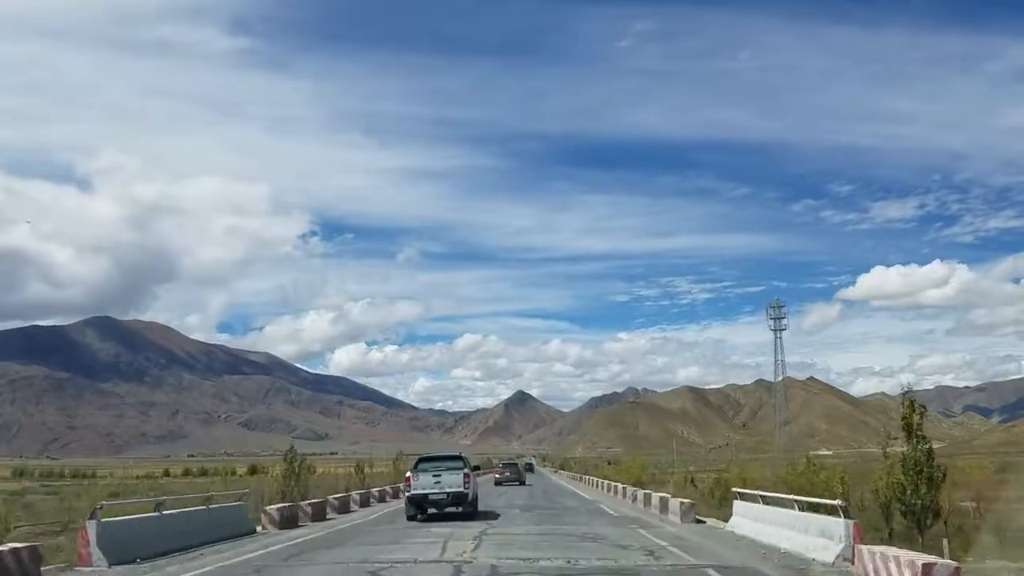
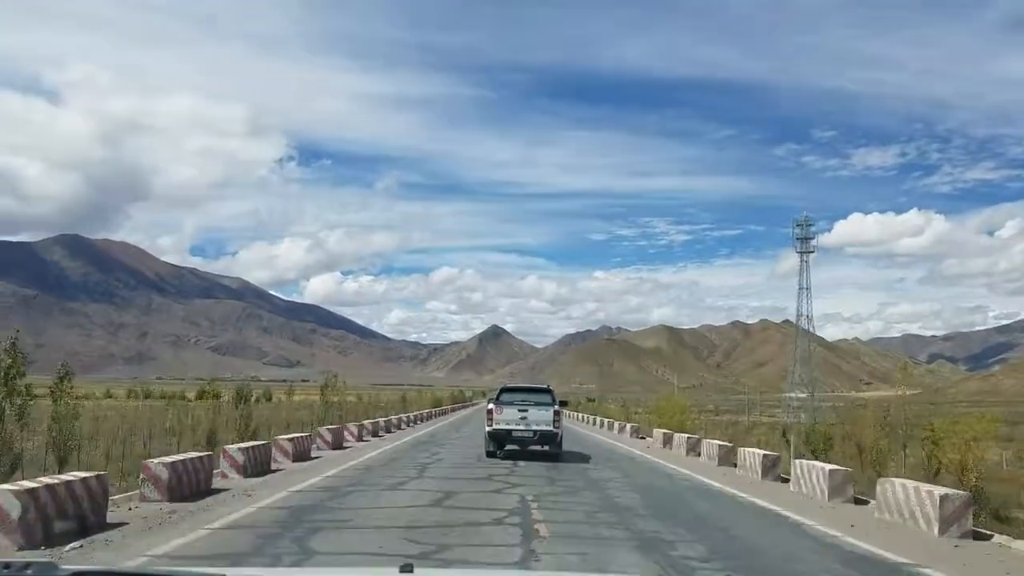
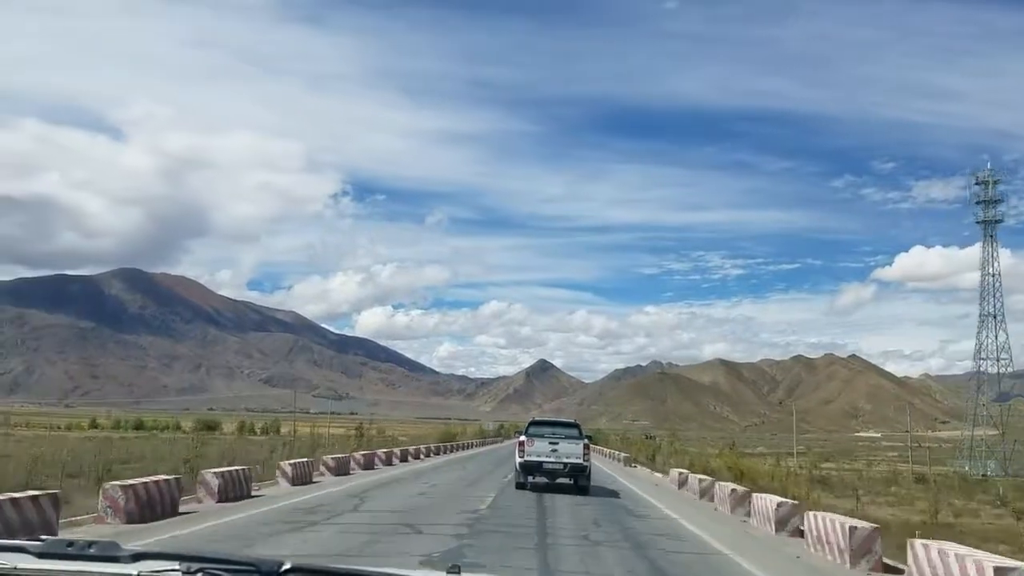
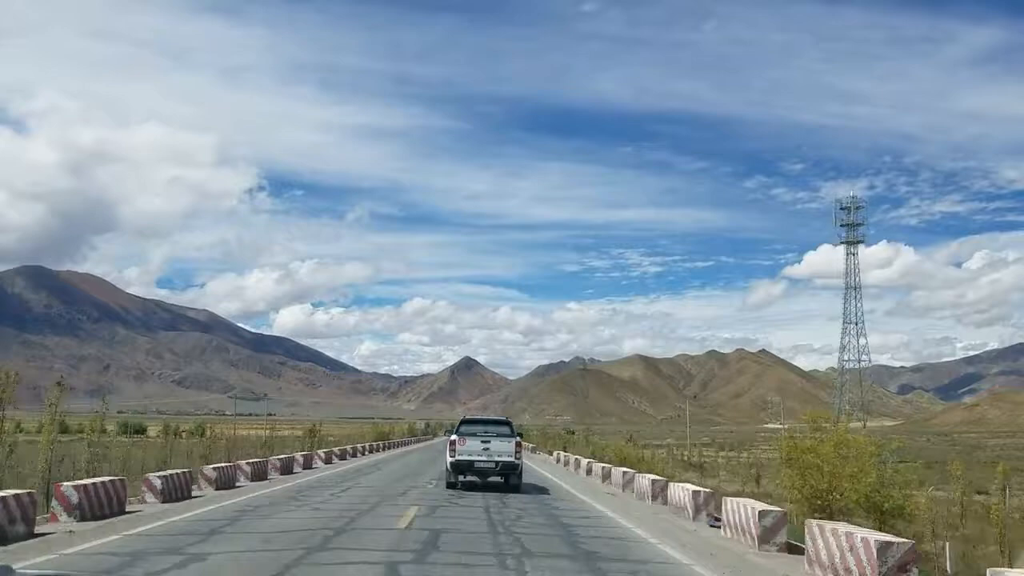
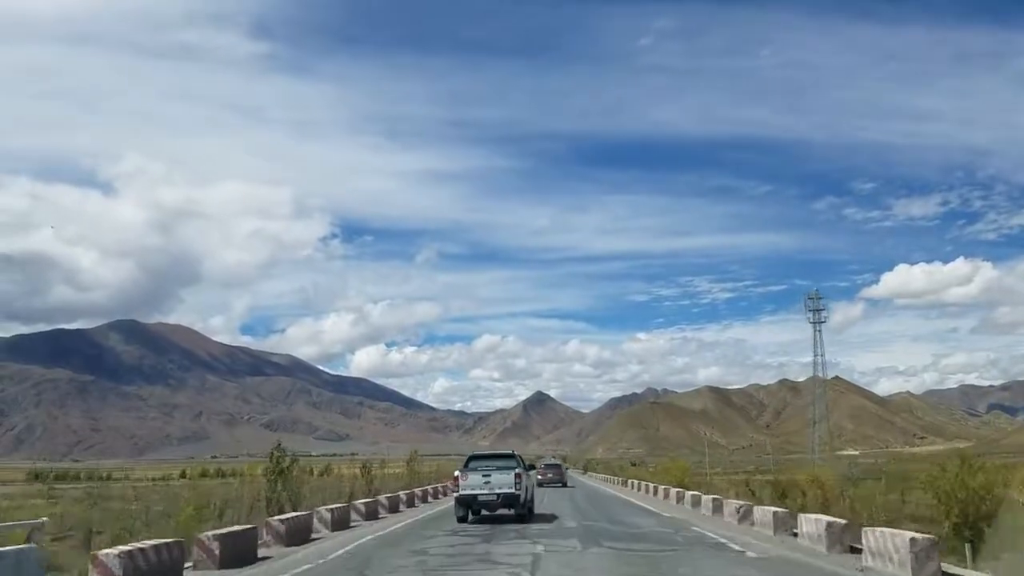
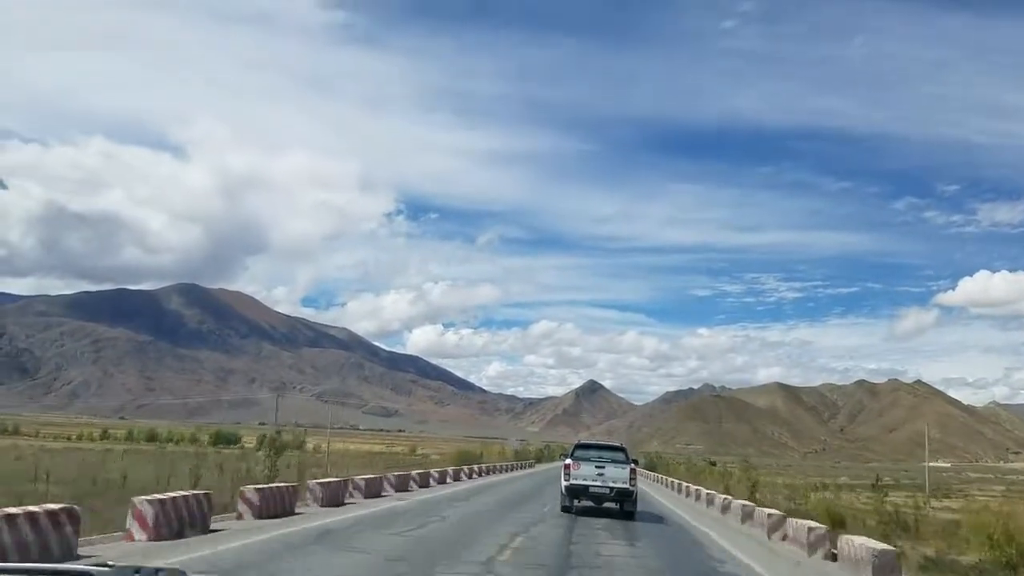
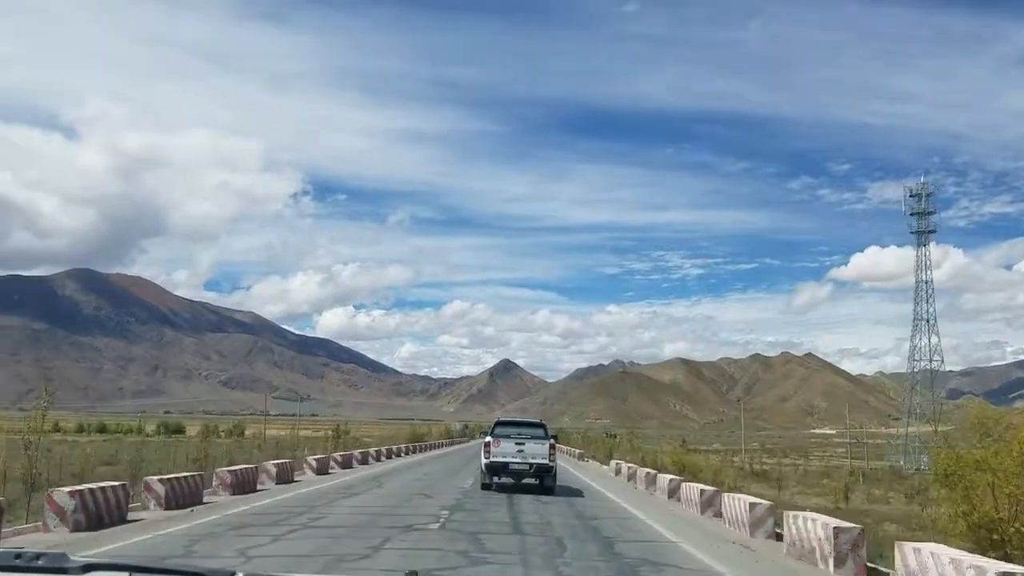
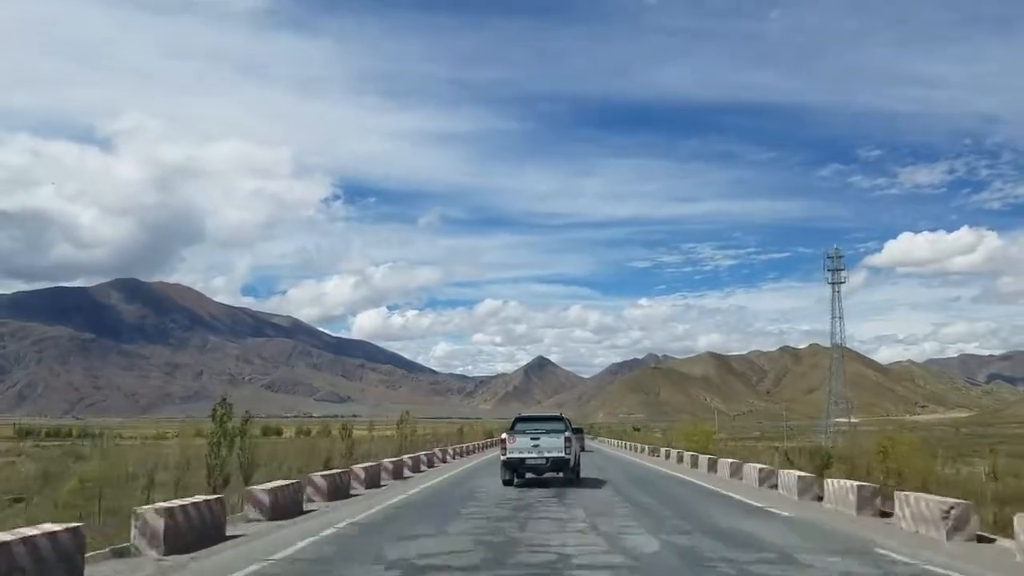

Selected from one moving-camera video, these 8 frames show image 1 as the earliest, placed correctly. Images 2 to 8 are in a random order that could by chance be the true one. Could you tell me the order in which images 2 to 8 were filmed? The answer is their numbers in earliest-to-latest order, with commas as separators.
5, 8, 2, 4, 7, 3, 6
